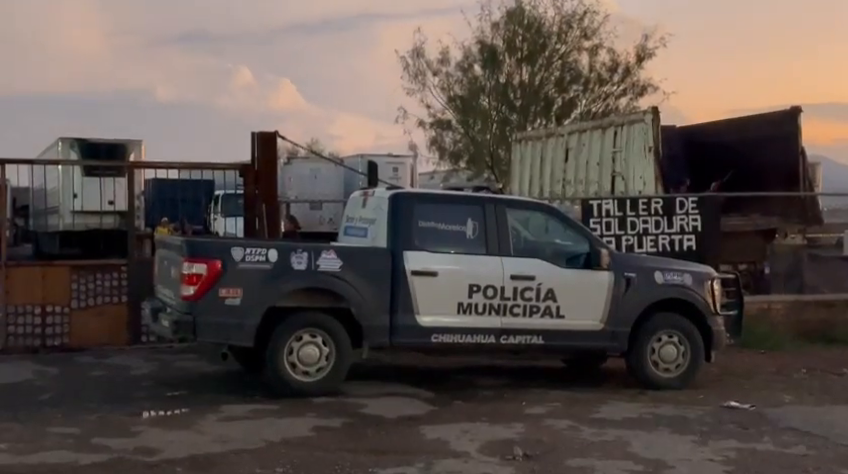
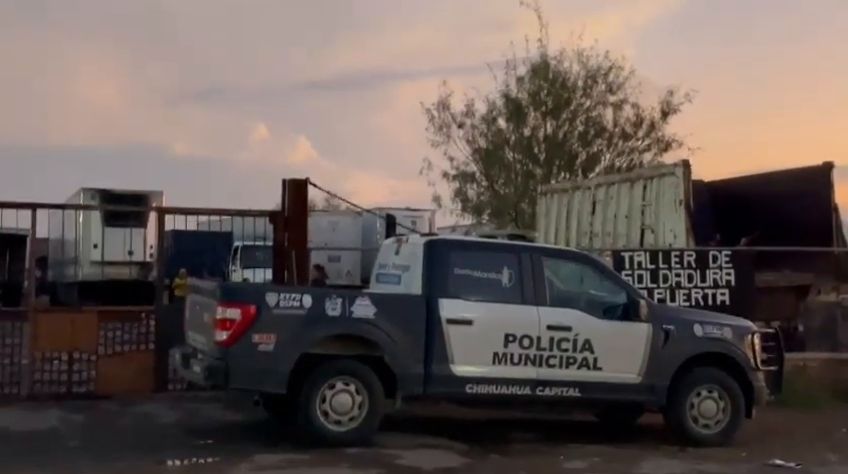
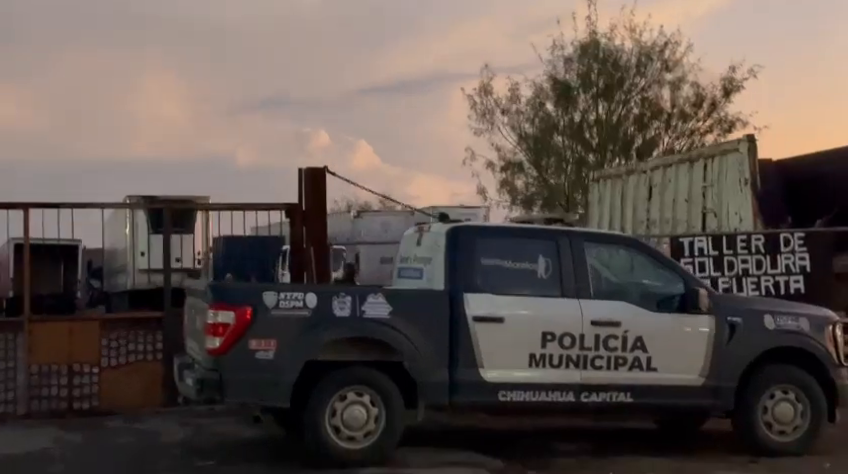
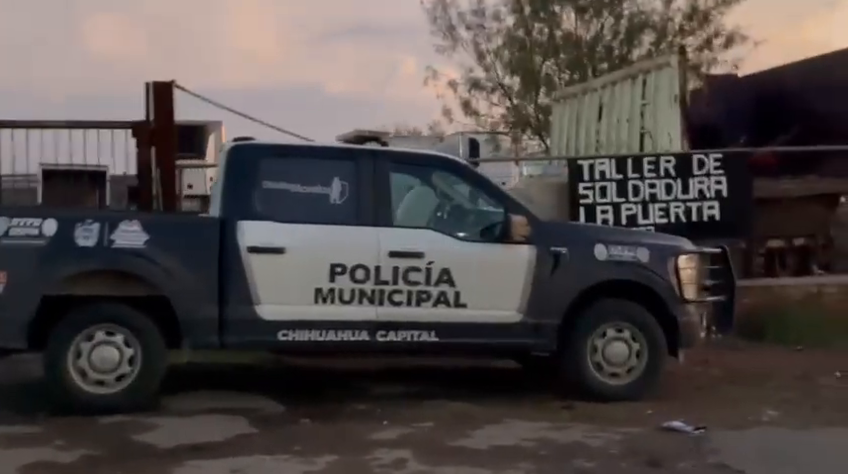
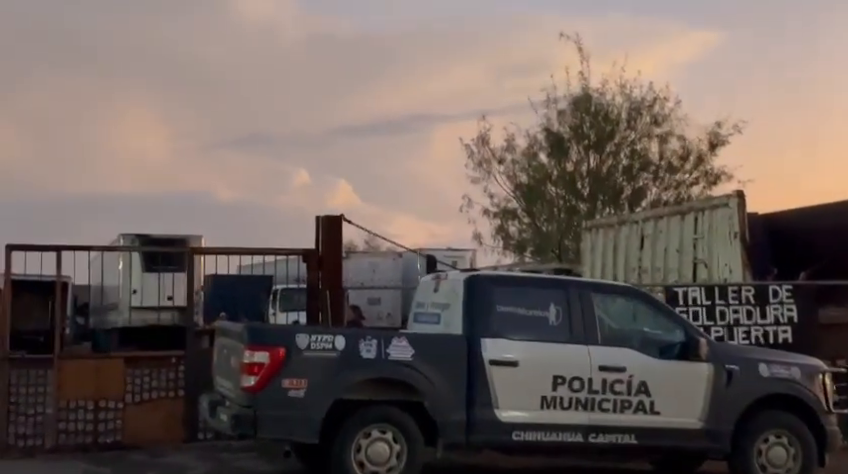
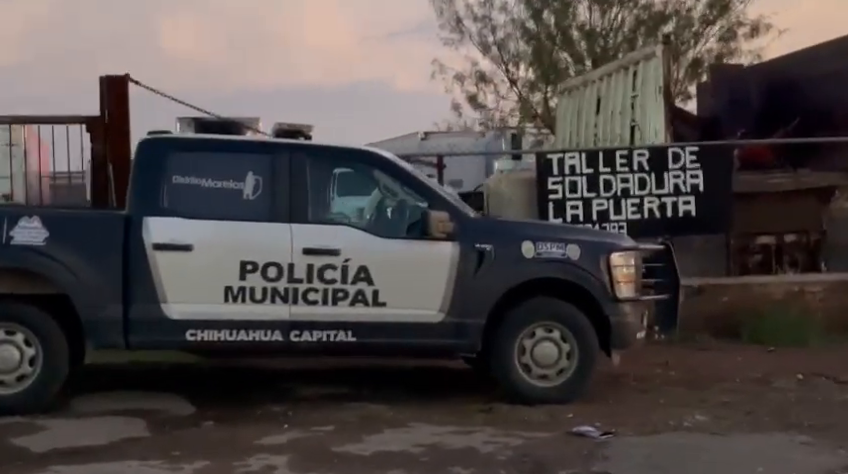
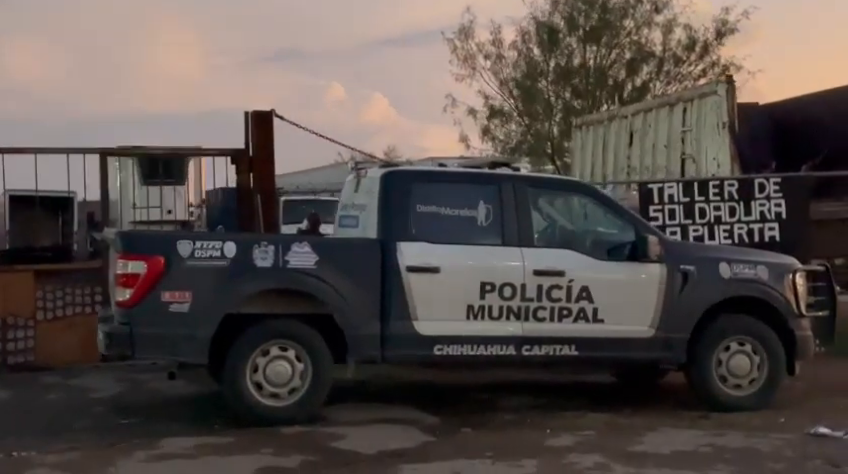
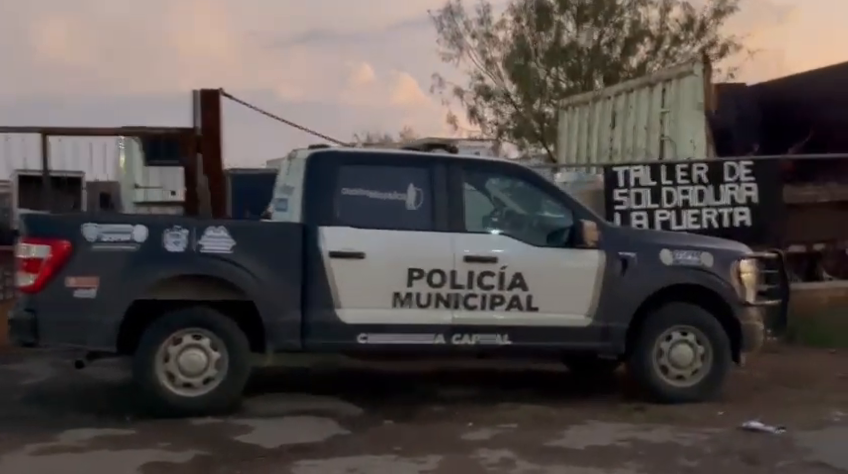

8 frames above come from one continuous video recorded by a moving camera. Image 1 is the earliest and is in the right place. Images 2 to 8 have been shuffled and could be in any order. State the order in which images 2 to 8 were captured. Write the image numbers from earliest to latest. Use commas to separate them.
2, 5, 3, 7, 8, 4, 6
